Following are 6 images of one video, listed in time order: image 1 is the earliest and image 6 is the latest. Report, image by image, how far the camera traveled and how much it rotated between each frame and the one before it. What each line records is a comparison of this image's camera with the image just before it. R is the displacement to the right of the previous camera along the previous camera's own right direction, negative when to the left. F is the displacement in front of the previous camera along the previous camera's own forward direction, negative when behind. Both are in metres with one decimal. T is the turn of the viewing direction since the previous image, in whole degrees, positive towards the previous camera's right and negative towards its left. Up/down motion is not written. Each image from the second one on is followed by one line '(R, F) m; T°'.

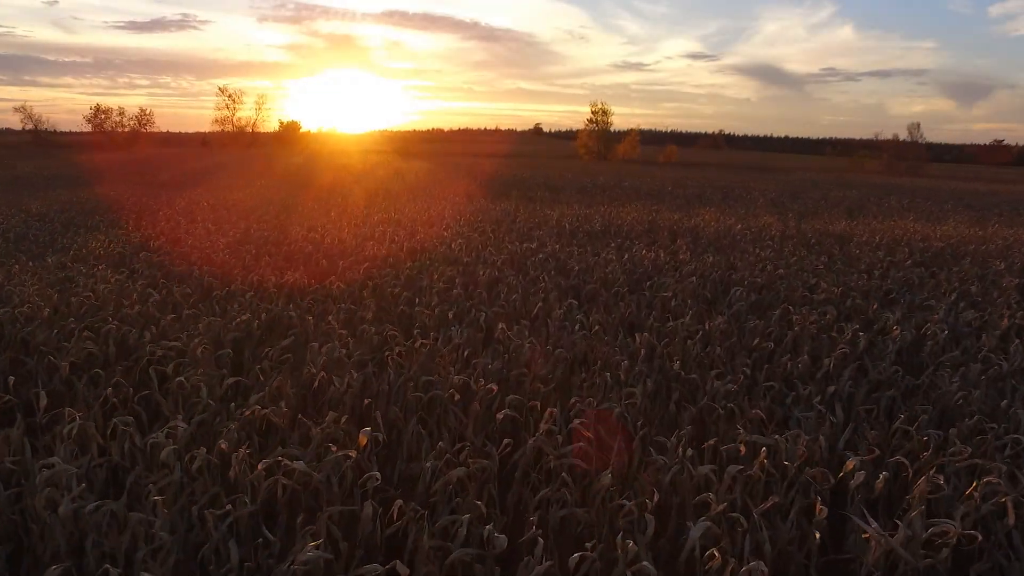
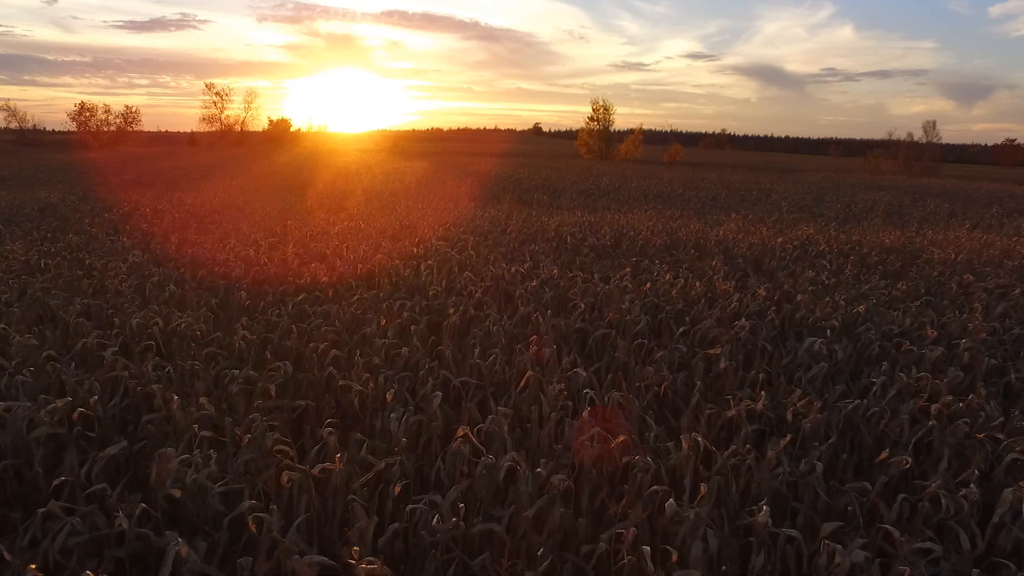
(+0.1, +1.8) m; 0°
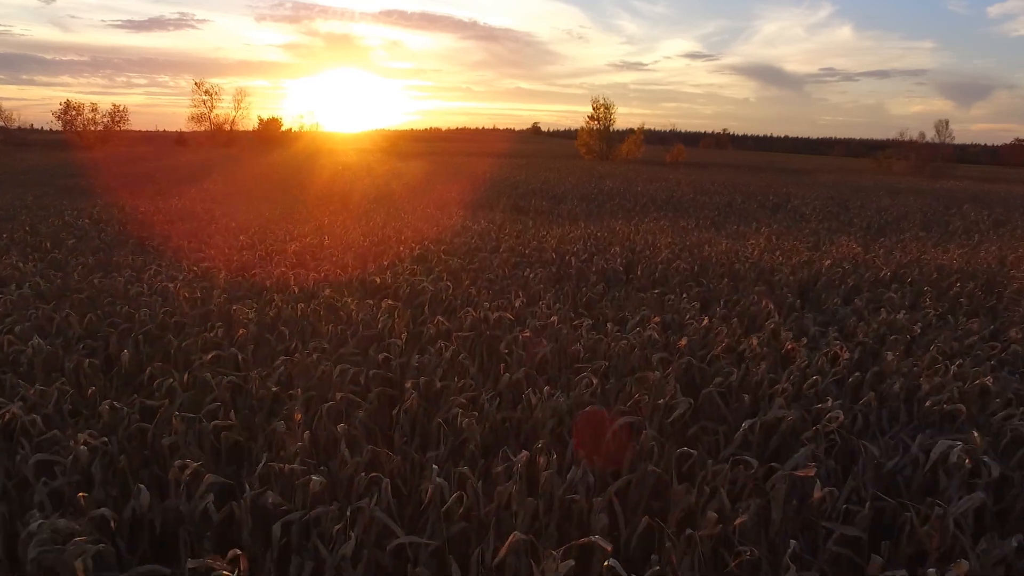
(+0.1, +1.5) m; 0°
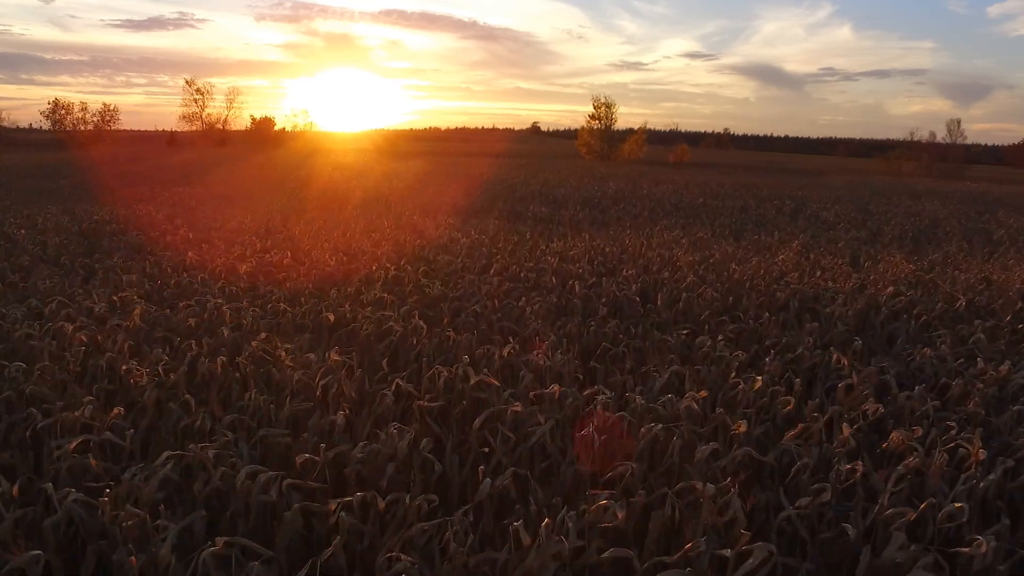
(+0.1, +1.2) m; 0°
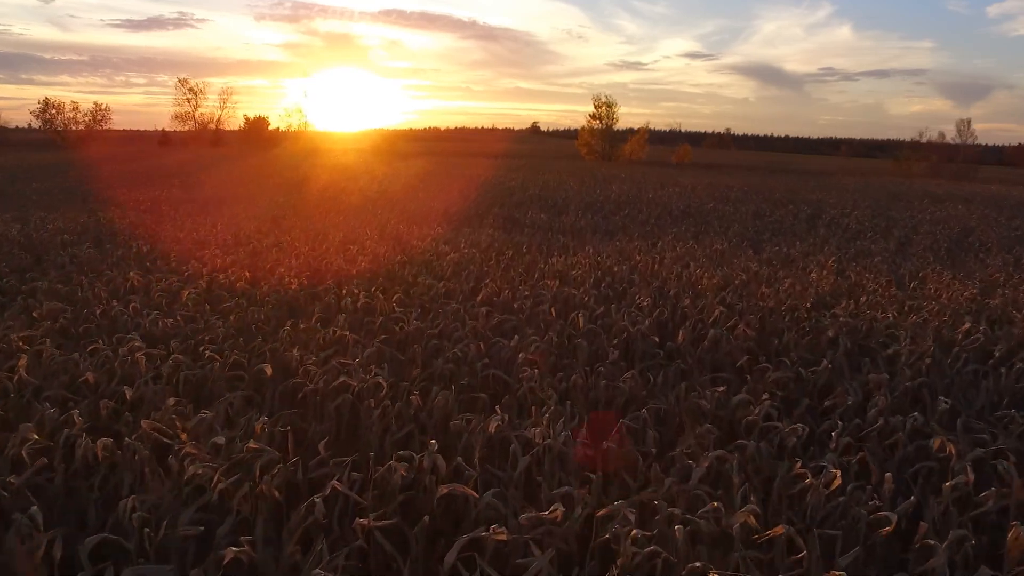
(+0.1, +1.0) m; 0°
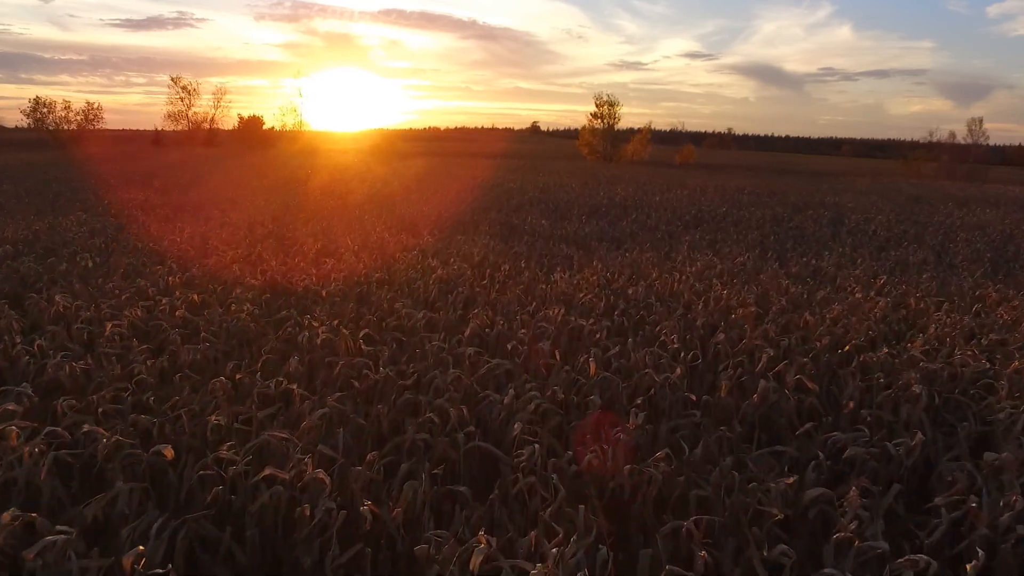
(0.0, +1.0) m; 0°
